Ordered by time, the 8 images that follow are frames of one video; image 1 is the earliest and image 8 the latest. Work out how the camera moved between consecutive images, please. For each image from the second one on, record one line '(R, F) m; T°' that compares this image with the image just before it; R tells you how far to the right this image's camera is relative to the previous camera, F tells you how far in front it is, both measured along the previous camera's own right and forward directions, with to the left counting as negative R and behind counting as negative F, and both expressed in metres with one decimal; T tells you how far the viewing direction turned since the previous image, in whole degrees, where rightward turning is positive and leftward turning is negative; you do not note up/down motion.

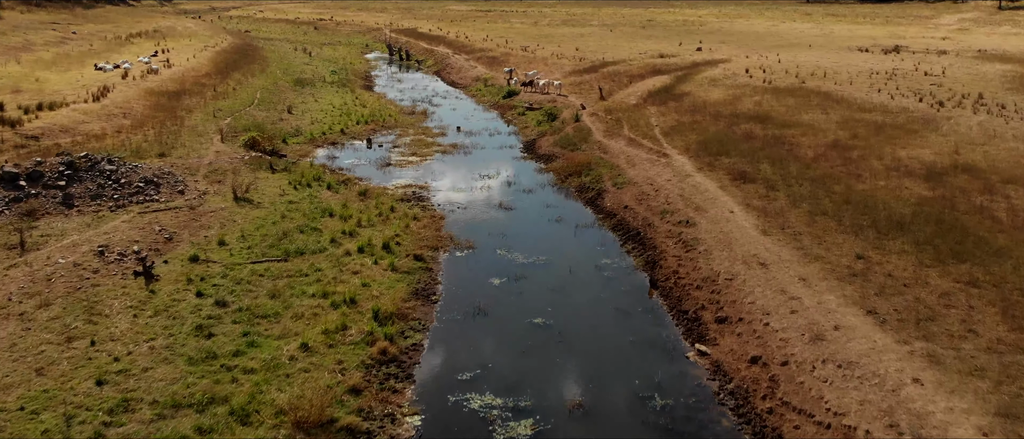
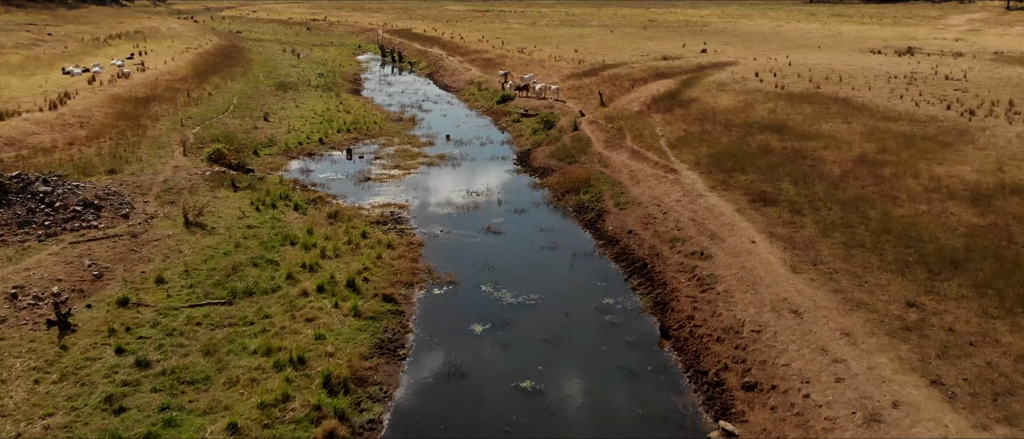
(+0.4, +3.0) m; 0°
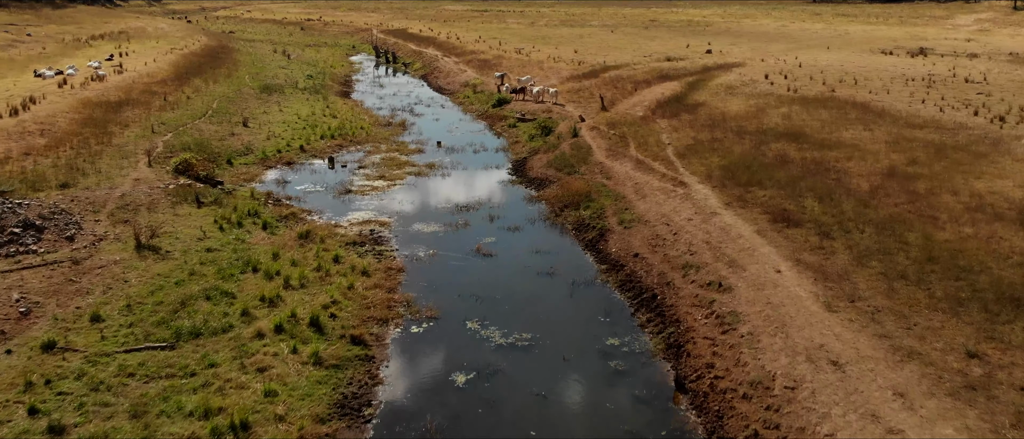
(+0.3, +2.4) m; 0°
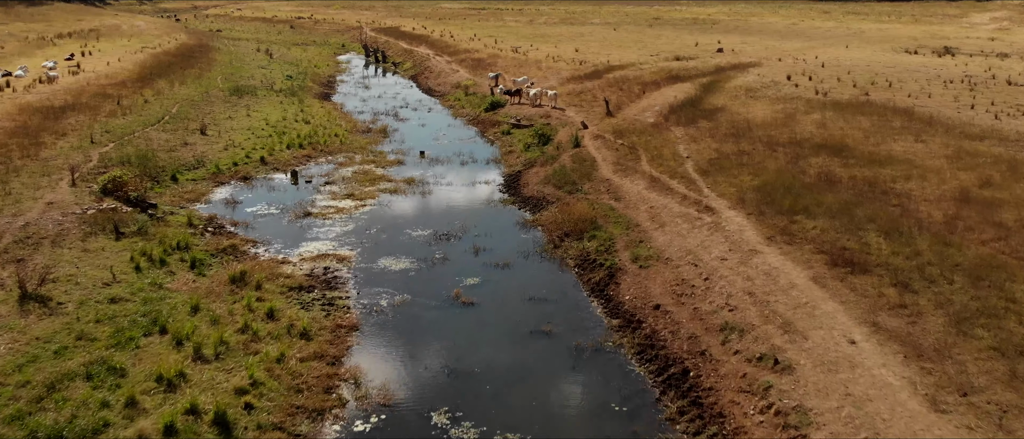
(+0.4, +4.3) m; 0°
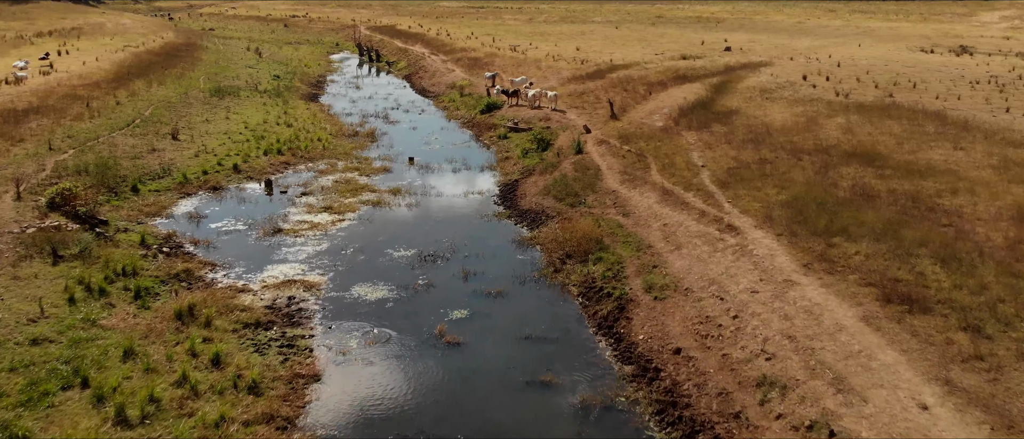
(+0.2, +2.4) m; 0°
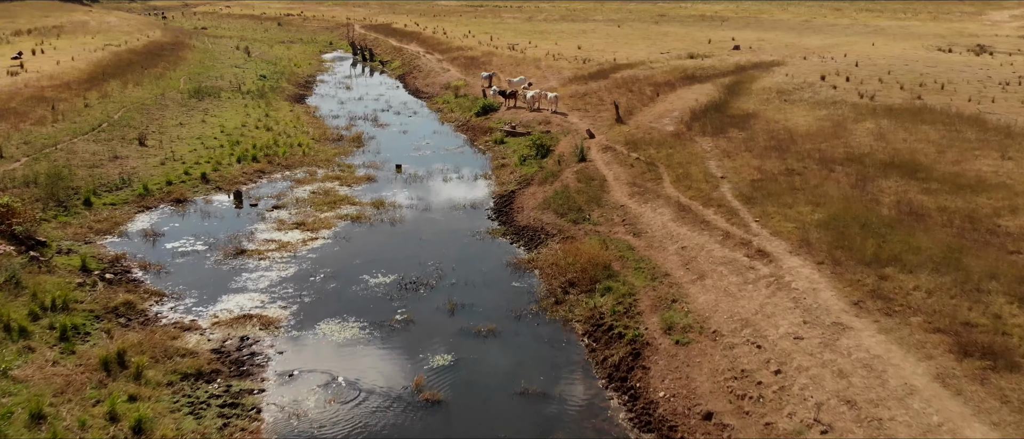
(+0.1, +2.4) m; 0°
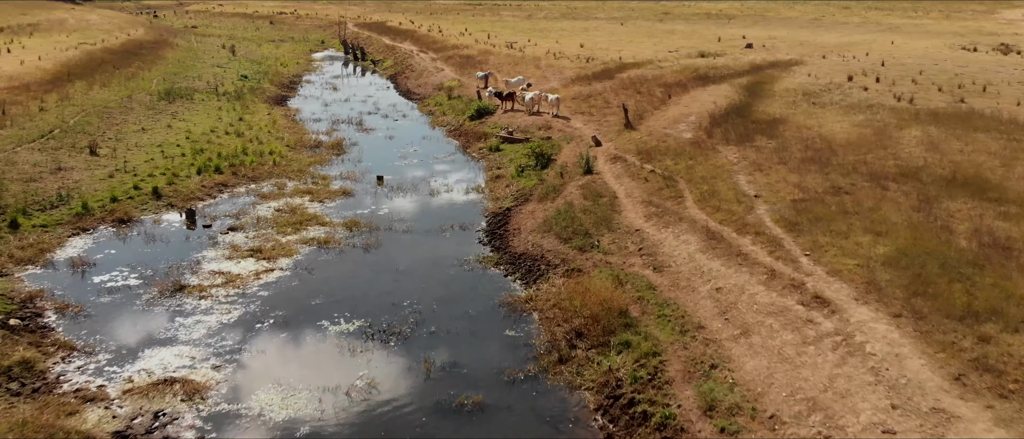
(+0.1, +2.9) m; 0°
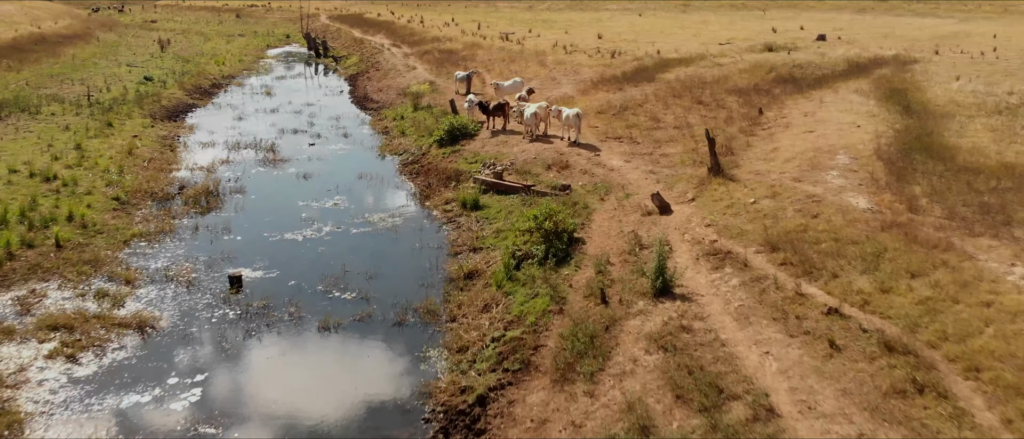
(+0.3, +11.0) m; 0°
